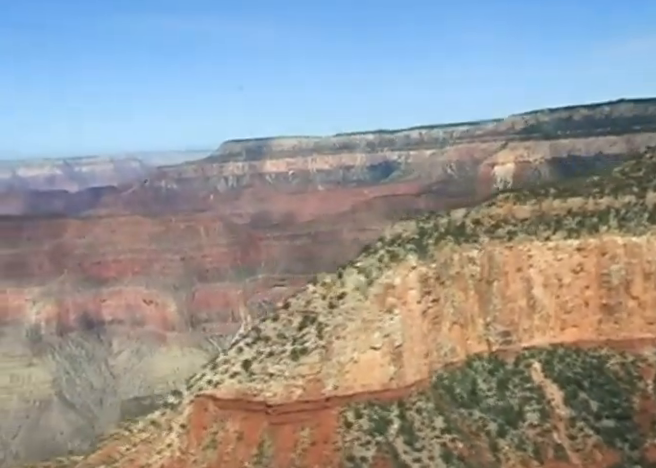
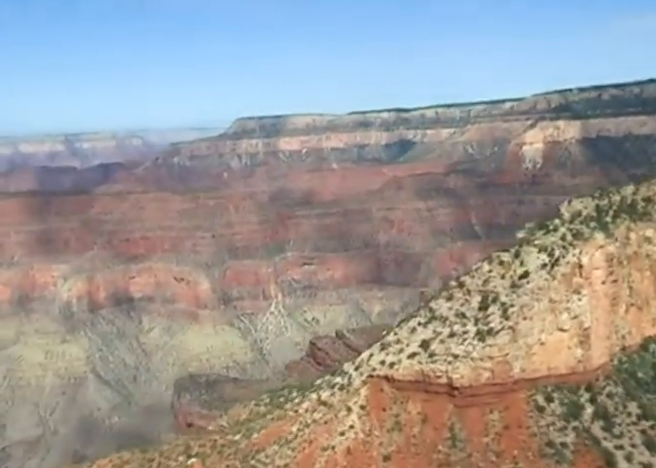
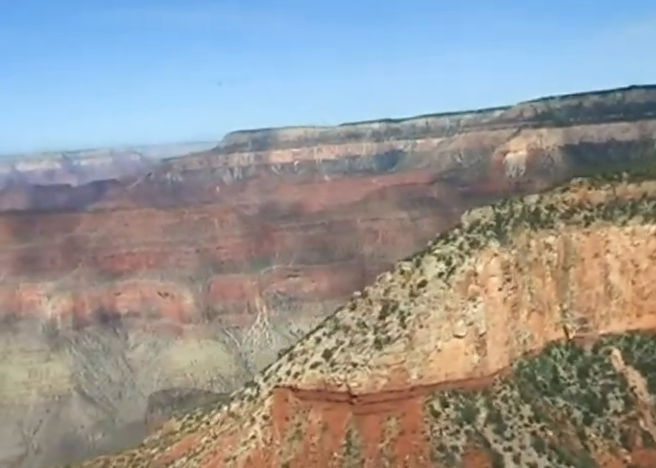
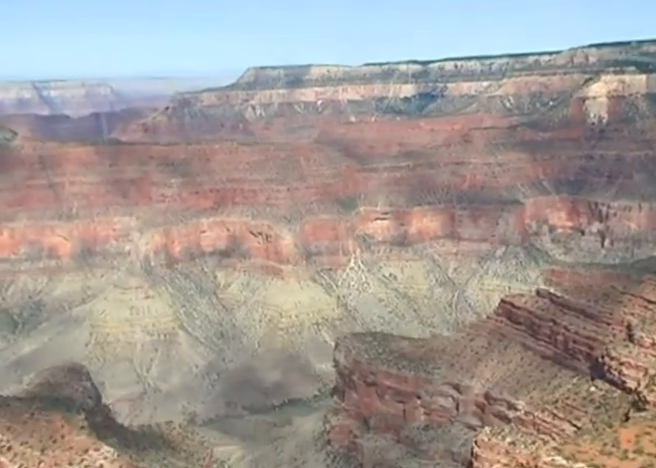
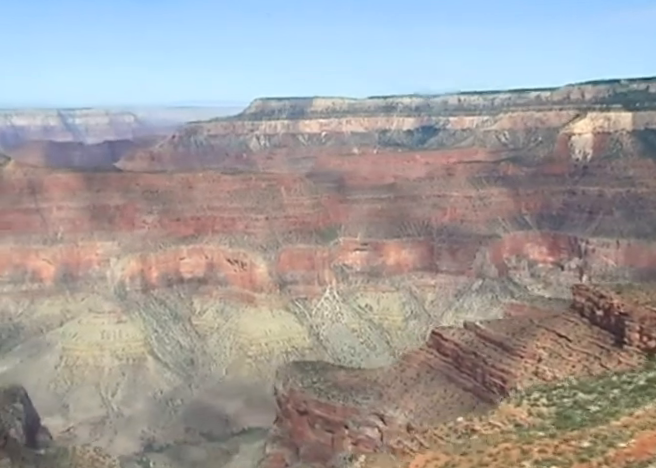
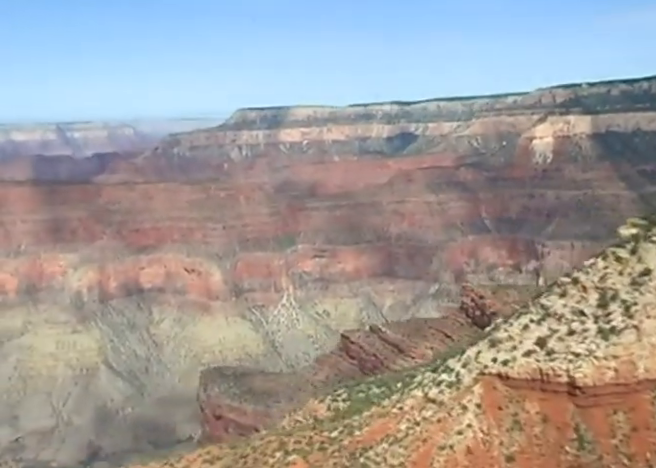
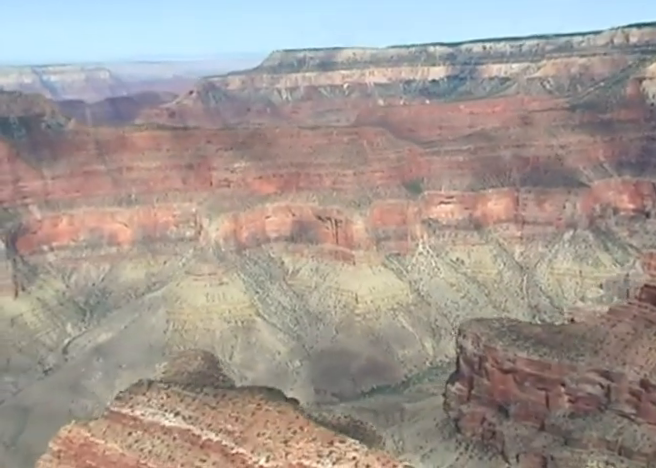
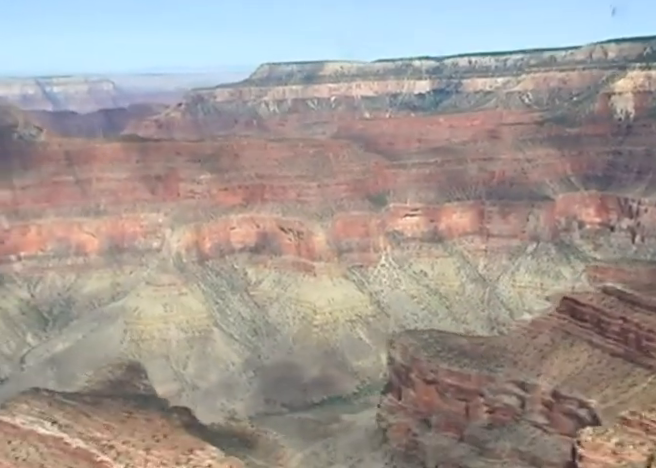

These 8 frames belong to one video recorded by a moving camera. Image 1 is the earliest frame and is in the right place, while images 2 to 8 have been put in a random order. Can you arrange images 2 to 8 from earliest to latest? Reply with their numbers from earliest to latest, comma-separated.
3, 2, 6, 5, 4, 8, 7
